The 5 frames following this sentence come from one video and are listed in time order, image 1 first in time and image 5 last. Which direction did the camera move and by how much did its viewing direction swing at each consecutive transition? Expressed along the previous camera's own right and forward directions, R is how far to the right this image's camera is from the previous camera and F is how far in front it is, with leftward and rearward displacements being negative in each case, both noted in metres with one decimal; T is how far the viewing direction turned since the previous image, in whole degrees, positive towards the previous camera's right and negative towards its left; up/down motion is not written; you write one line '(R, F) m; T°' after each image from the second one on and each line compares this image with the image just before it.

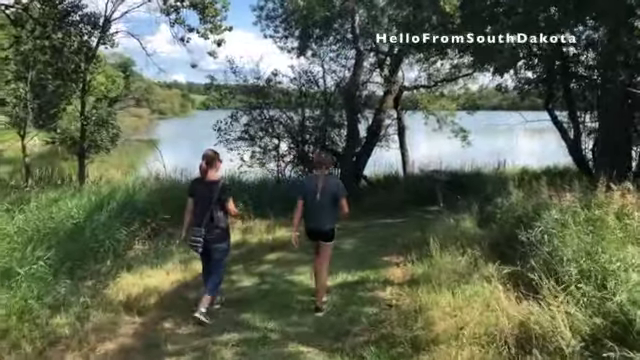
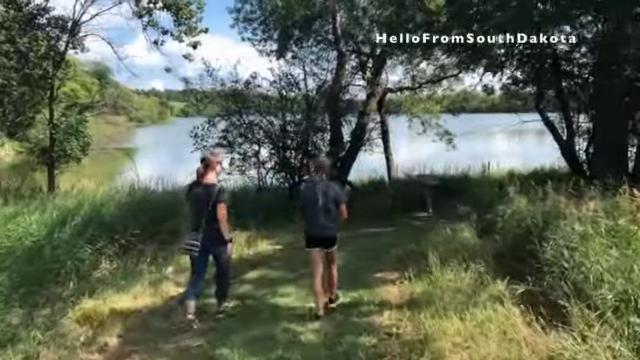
(0.0, +0.8) m; +2°
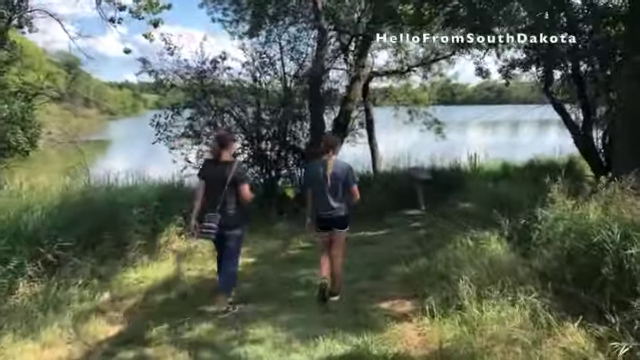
(-0.1, +1.9) m; +2°
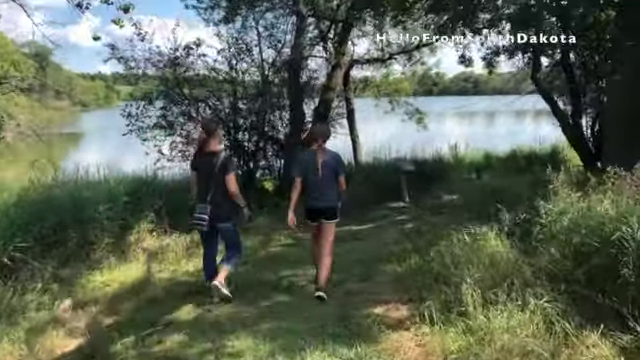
(-0.1, +0.5) m; +2°
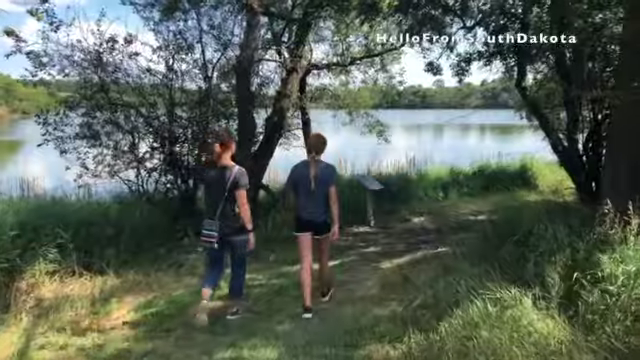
(0.0, +1.9) m; +5°
